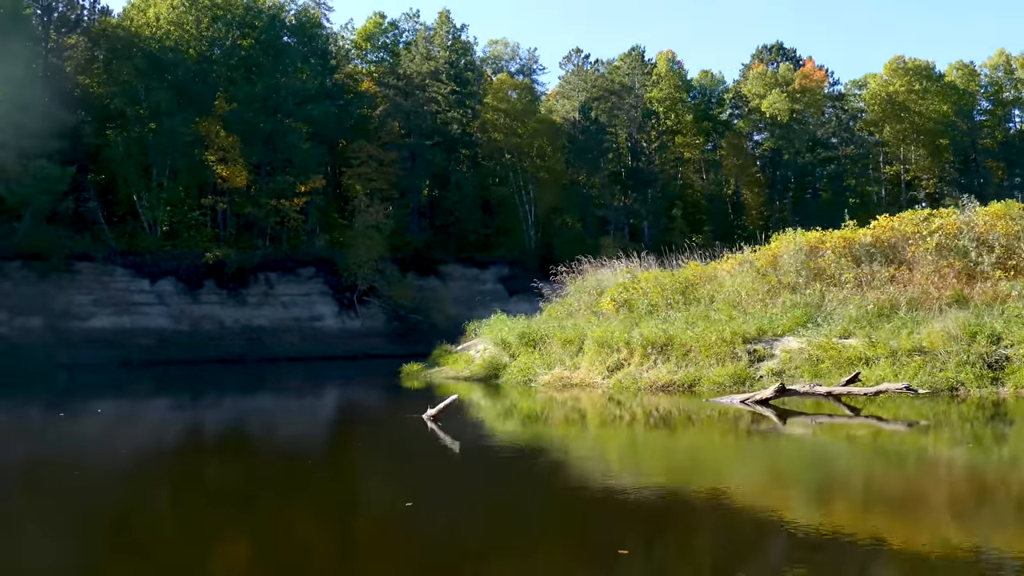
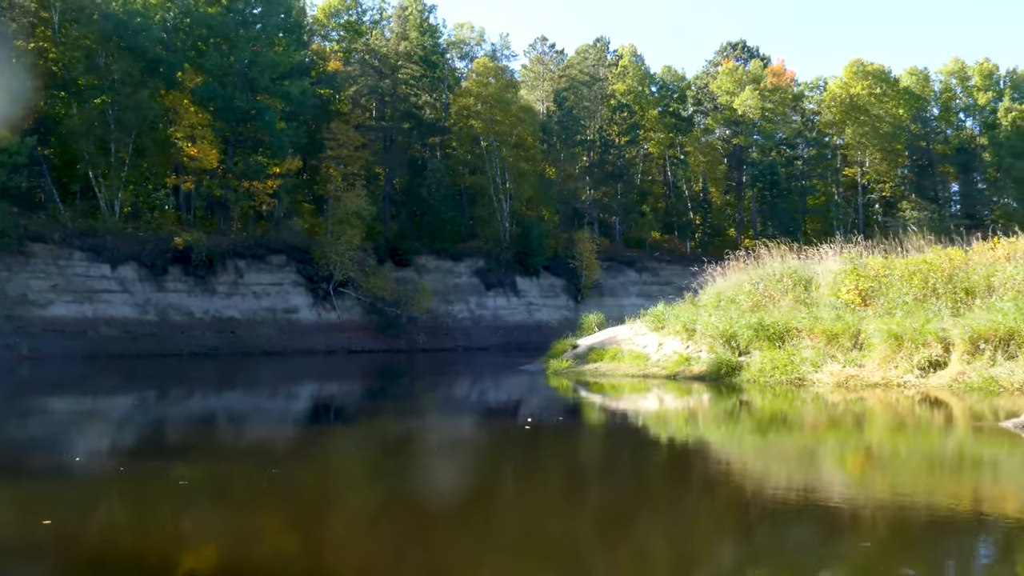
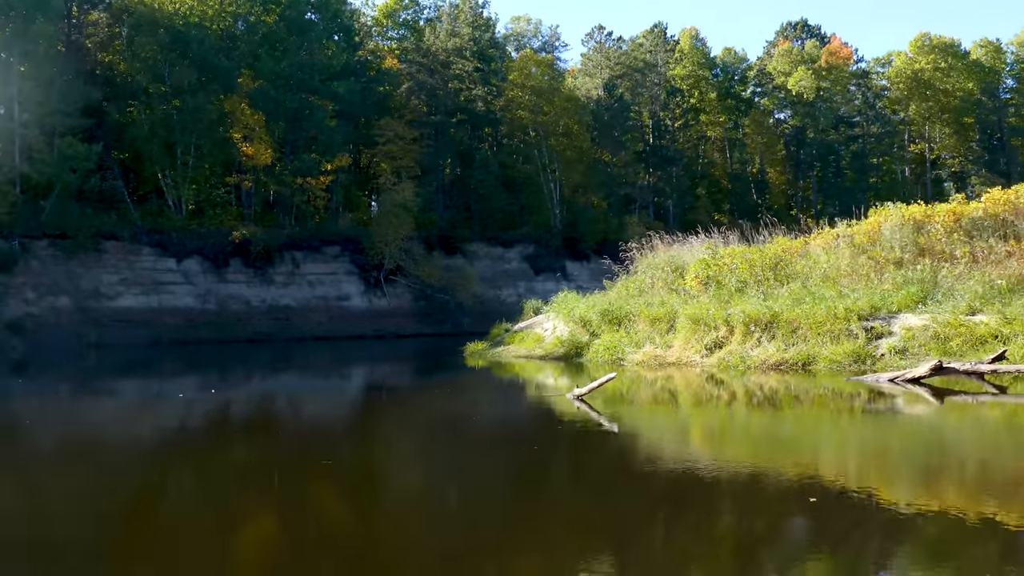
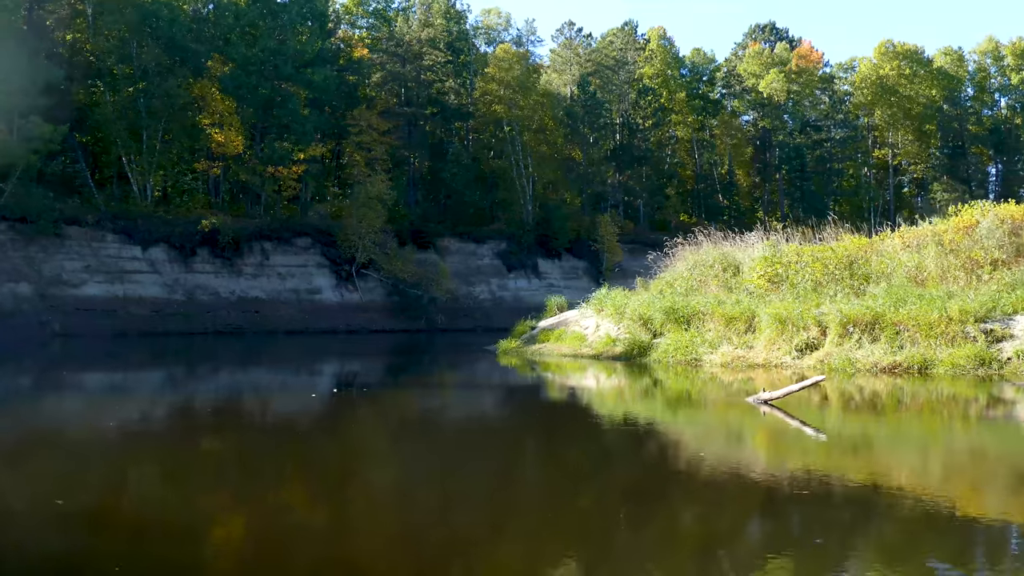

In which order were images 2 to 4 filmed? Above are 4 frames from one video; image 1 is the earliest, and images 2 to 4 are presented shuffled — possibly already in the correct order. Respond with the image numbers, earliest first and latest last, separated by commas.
3, 4, 2
